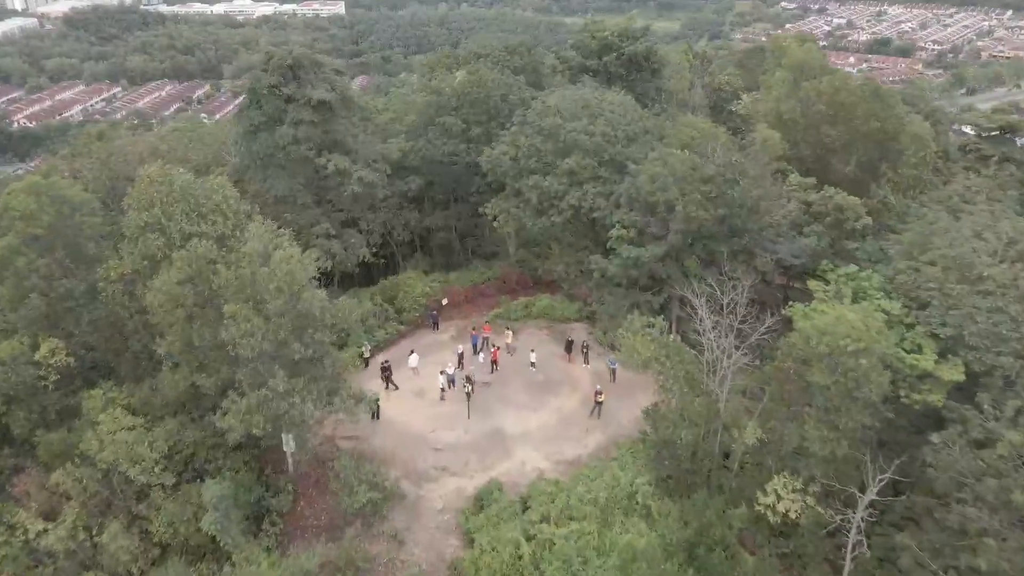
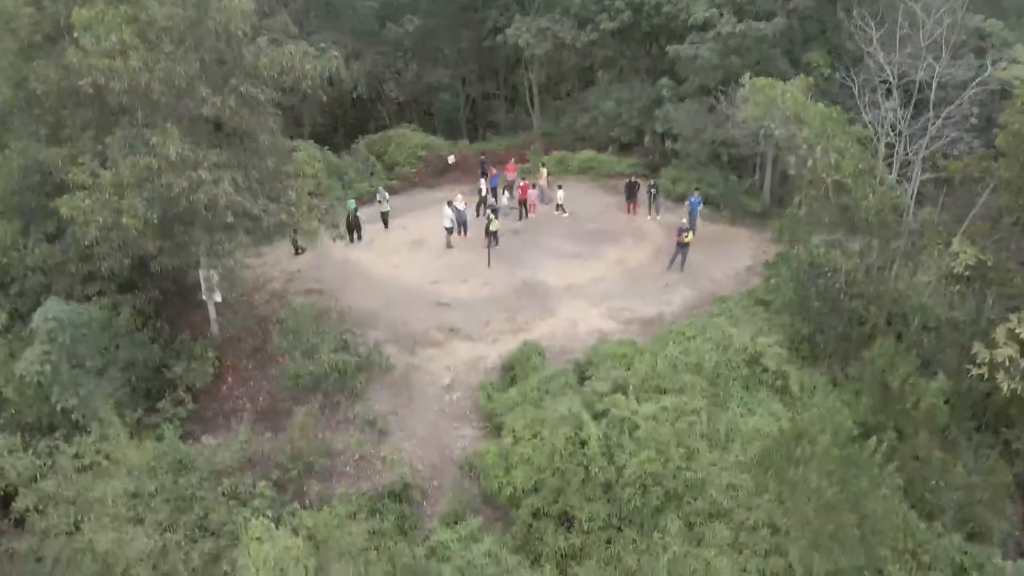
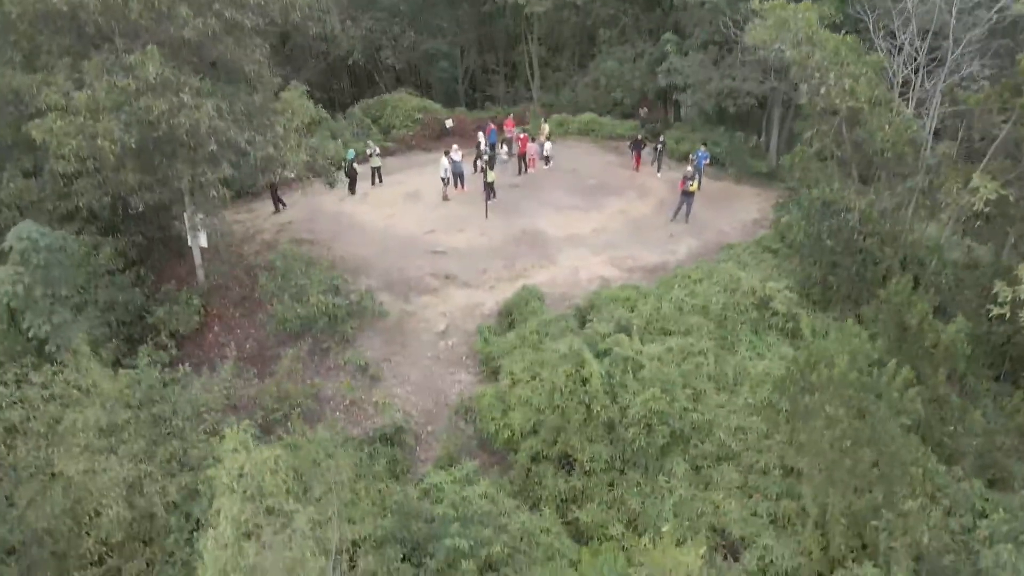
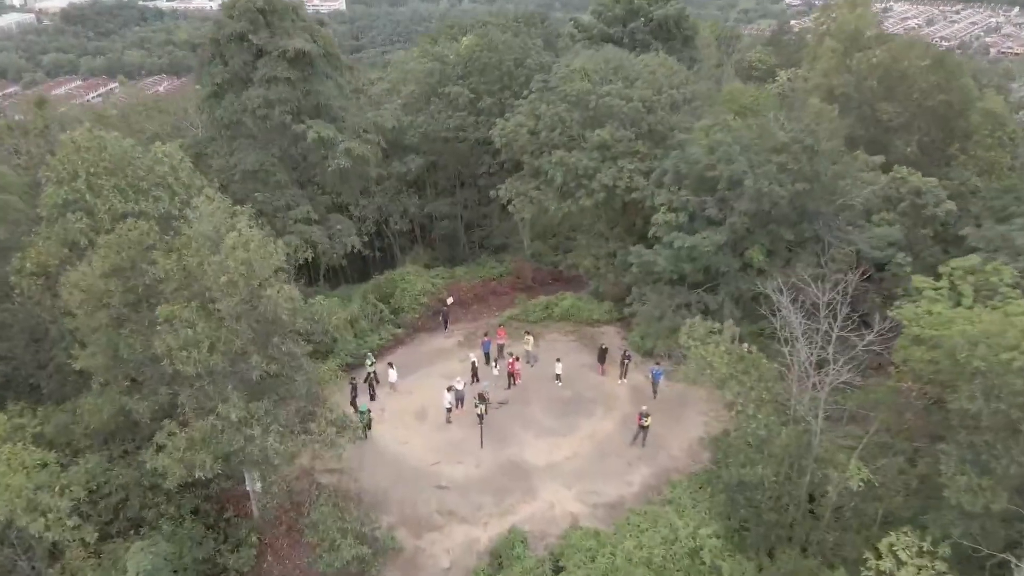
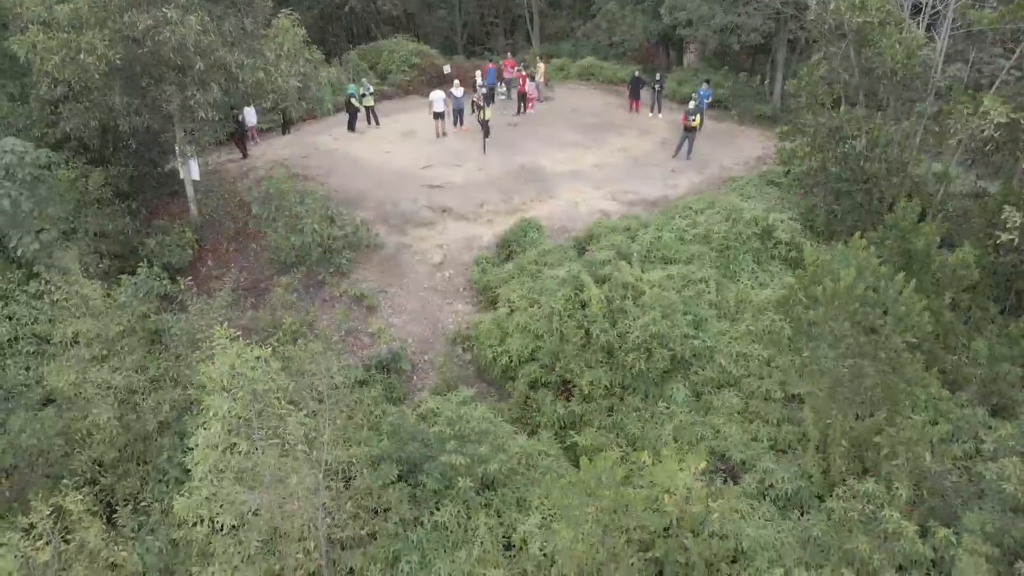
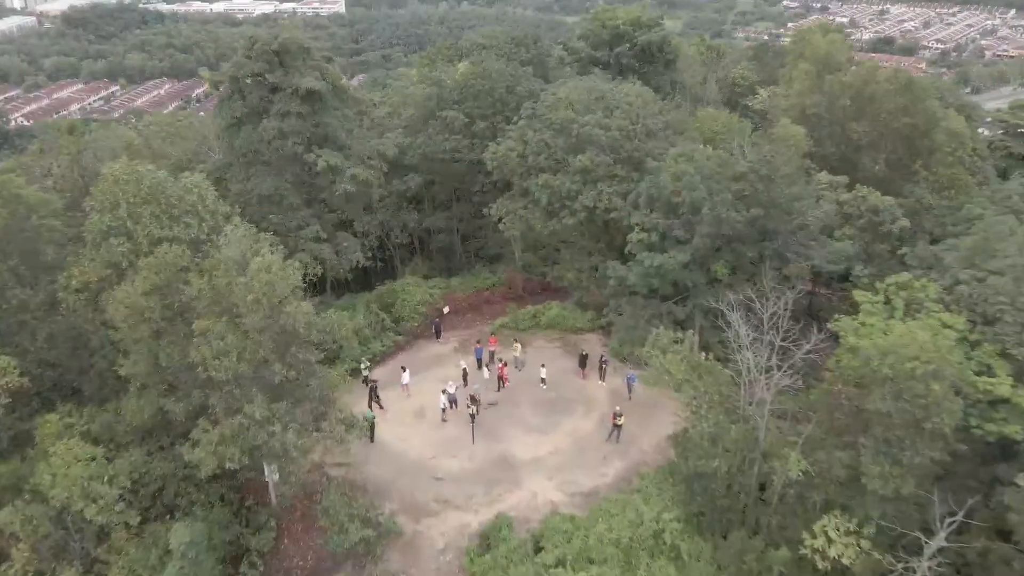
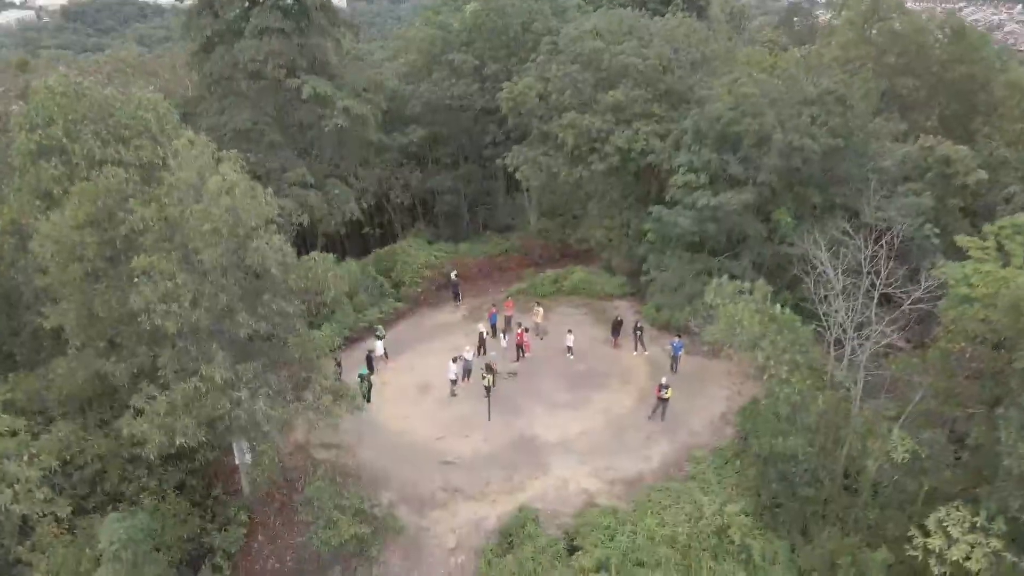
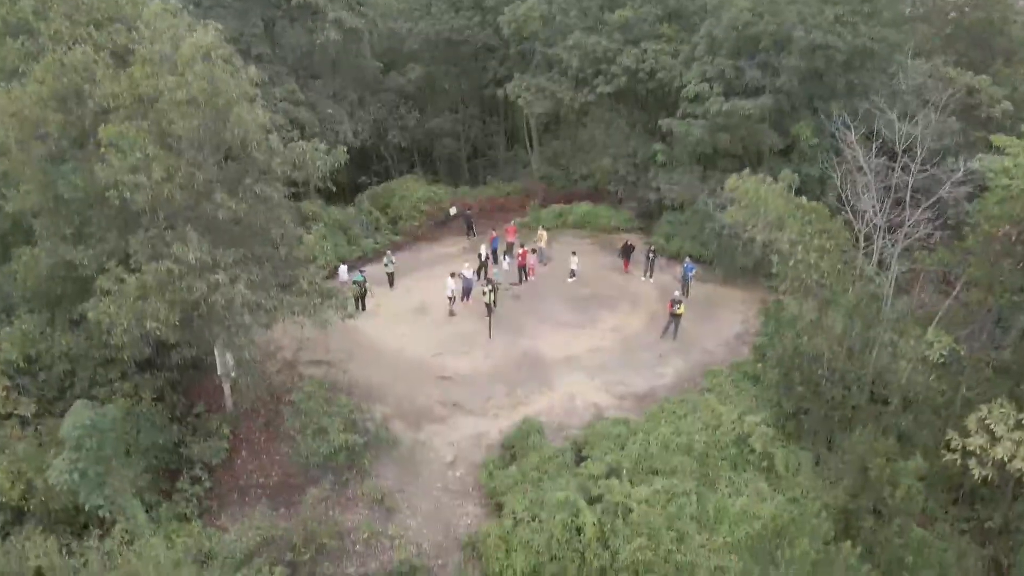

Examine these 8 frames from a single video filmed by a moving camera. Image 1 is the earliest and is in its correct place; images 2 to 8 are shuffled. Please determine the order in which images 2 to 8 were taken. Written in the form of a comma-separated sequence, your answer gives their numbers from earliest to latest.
6, 4, 7, 8, 2, 3, 5
